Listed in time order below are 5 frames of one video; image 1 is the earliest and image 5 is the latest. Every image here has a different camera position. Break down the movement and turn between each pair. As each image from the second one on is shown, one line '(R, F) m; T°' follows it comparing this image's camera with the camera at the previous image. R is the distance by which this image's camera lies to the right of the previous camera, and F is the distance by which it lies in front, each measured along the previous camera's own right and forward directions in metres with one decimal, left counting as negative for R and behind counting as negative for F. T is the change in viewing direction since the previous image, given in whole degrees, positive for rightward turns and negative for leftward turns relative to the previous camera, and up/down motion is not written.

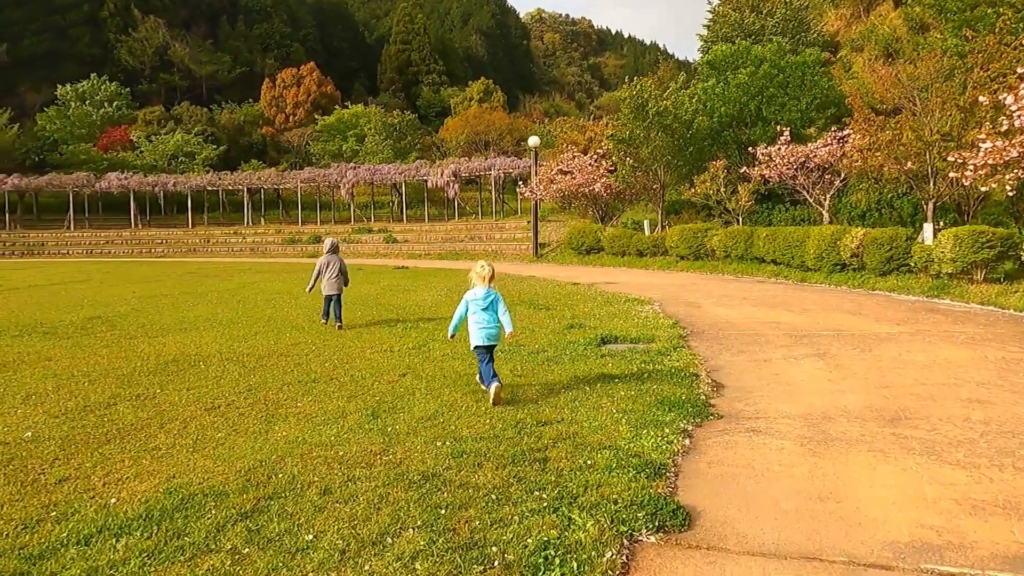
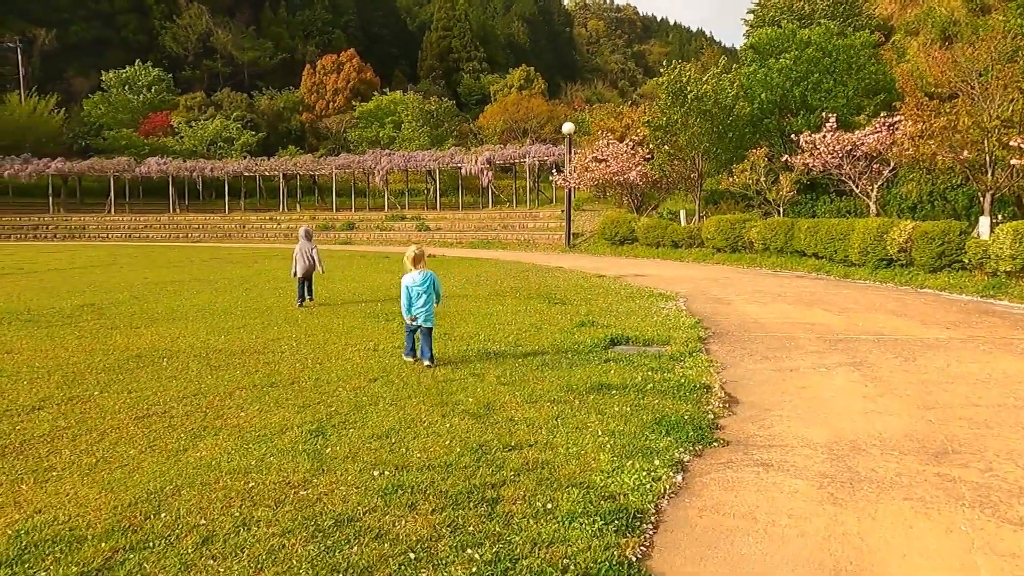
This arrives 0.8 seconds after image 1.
(+0.4, +0.7) m; -3°
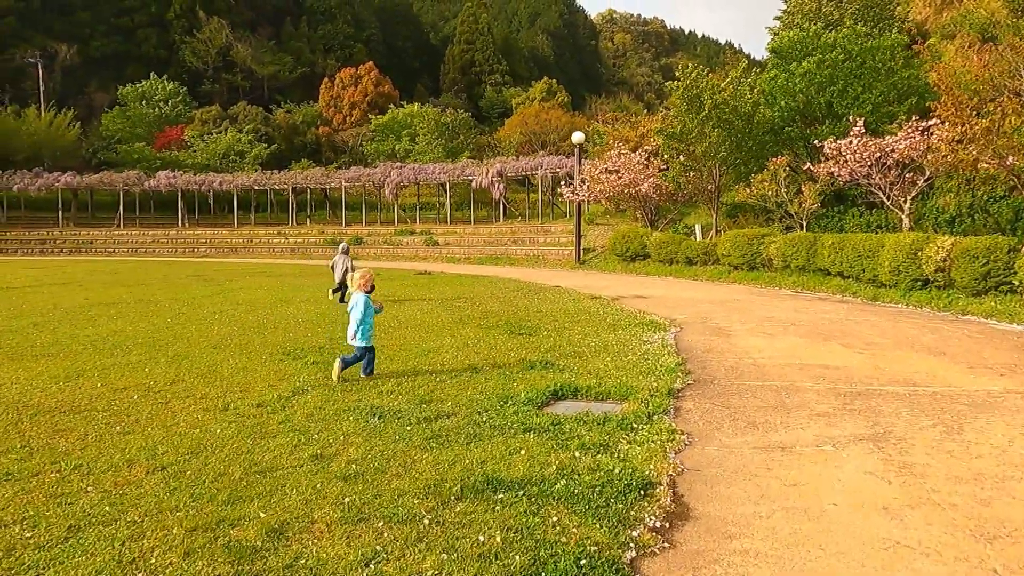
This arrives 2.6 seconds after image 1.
(+0.8, +1.6) m; -2°
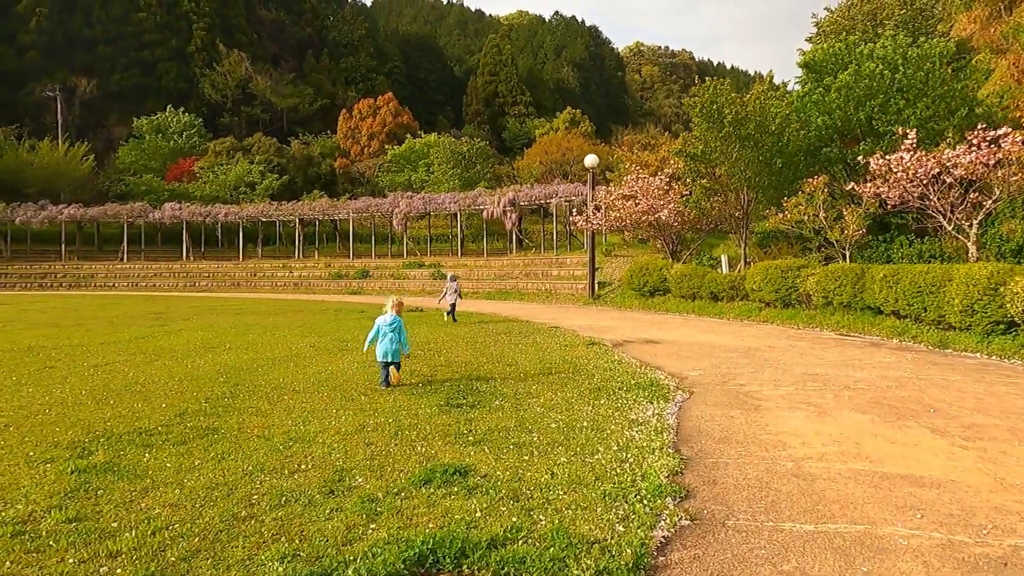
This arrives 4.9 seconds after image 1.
(+0.7, +2.4) m; -2°
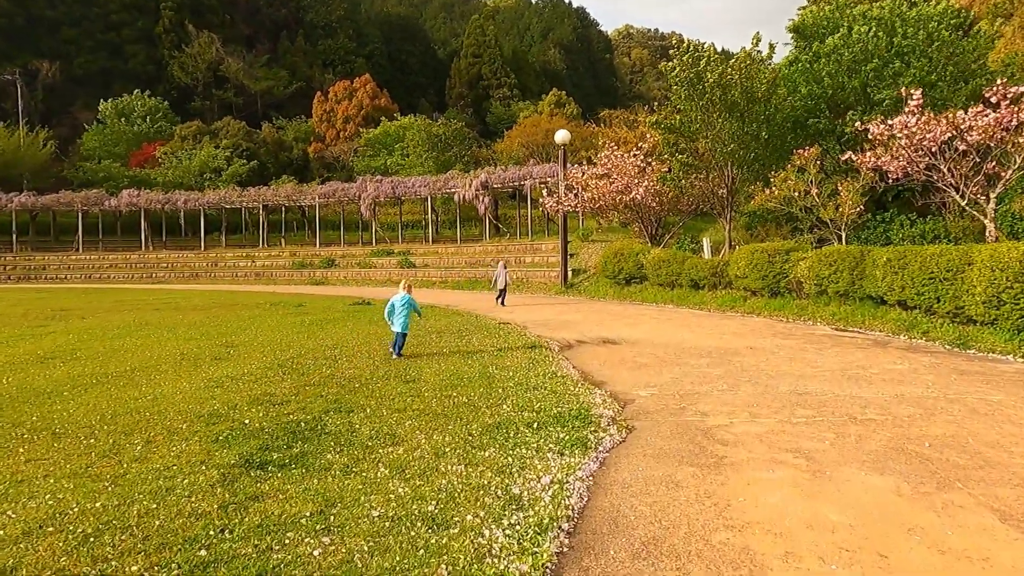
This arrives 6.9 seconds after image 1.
(+0.8, +2.1) m; +1°
